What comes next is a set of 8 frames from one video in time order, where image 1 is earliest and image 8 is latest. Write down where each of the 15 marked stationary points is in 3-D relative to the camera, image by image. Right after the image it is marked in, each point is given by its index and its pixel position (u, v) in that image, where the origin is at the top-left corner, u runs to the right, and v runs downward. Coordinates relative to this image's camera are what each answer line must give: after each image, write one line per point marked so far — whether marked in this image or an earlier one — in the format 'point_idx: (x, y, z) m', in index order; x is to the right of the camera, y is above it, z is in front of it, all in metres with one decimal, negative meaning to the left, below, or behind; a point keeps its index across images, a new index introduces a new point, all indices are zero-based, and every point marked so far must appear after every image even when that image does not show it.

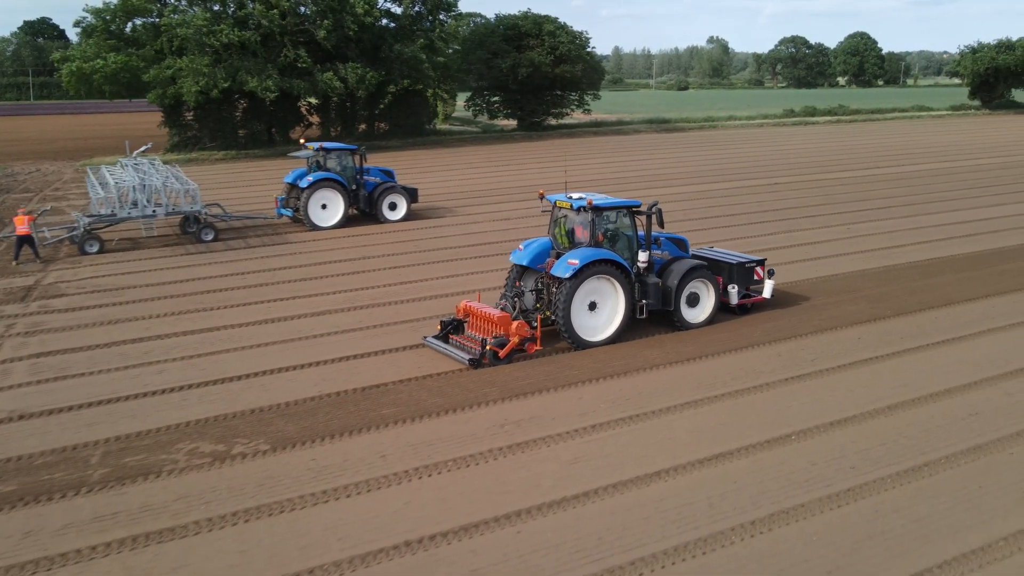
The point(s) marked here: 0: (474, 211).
0: (-0.6, +1.4, +16.9) m
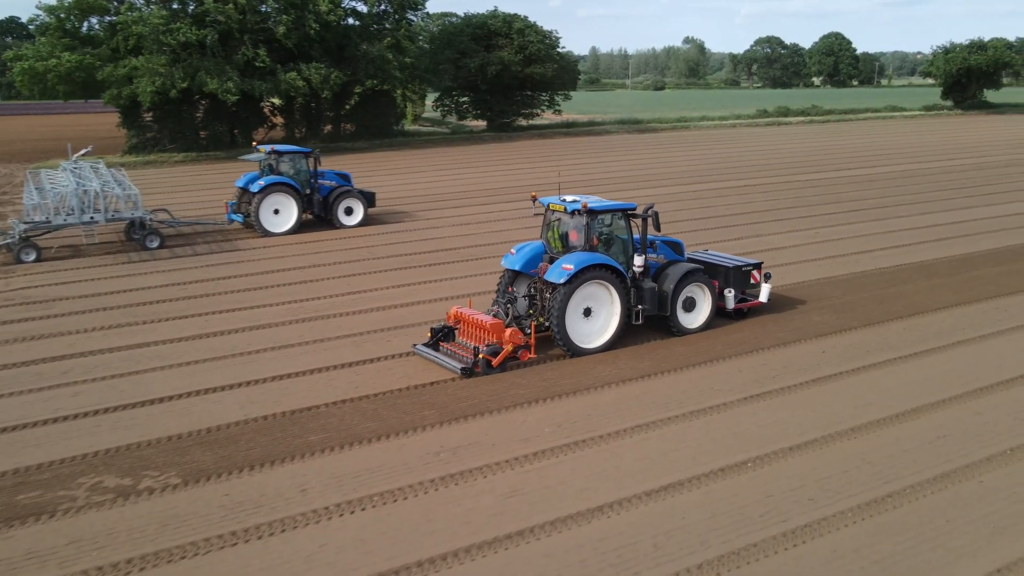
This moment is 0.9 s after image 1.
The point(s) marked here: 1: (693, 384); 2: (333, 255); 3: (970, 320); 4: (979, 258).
0: (-1.3, +1.3, +16.4) m
1: (+1.4, -0.7, +7.4) m
2: (-2.5, +0.5, +13.1) m
3: (+4.4, -0.3, +9.1) m
4: (+5.9, +0.4, +12.1) m
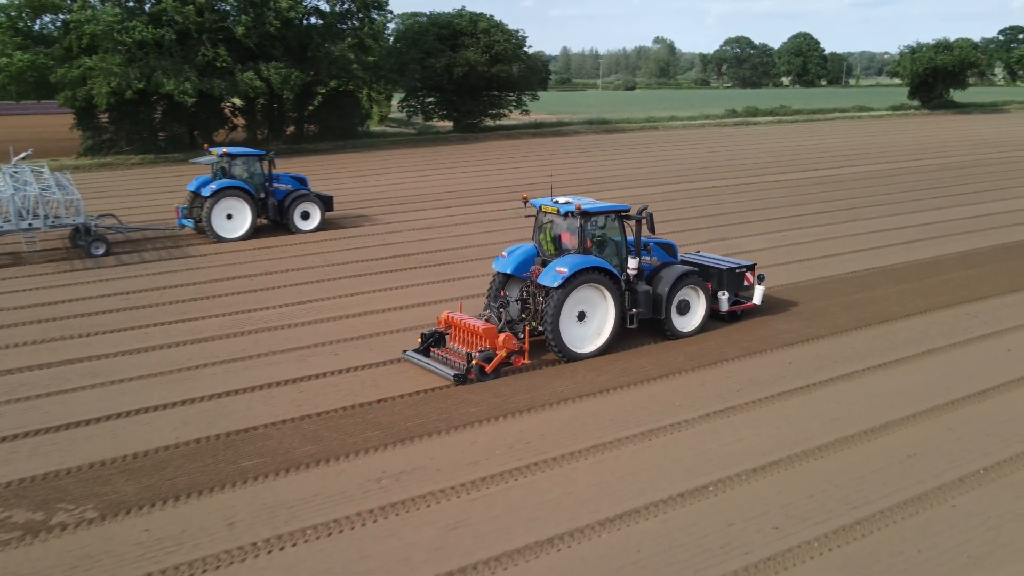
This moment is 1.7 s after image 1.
0: (-1.9, +1.2, +16.0) m
1: (+1.0, -0.8, +7.1) m
2: (-3.0, +0.4, +12.7) m
3: (+4.0, -0.4, +8.8) m
4: (+5.4, +0.3, +11.9) m
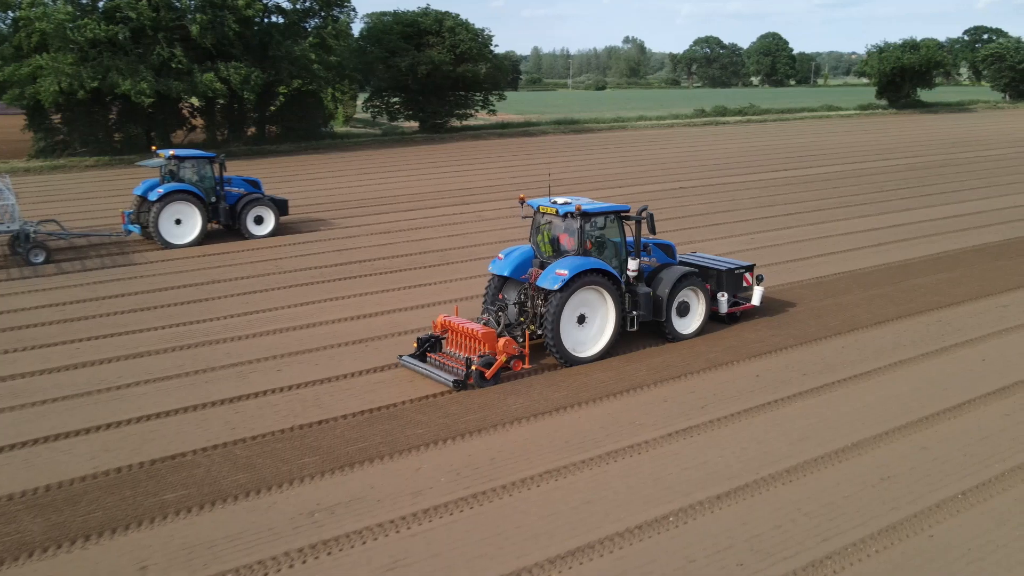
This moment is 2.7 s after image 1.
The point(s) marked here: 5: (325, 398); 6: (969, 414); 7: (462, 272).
0: (-2.5, +1.1, +15.5) m
1: (+0.7, -0.9, +6.7) m
2: (-3.5, +0.2, +12.1) m
3: (+3.6, -0.4, +8.5) m
4: (+4.9, +0.3, +11.6) m
5: (-1.4, -0.8, +7.2) m
6: (+3.1, -0.9, +6.6) m
7: (-0.5, +0.2, +11.7) m
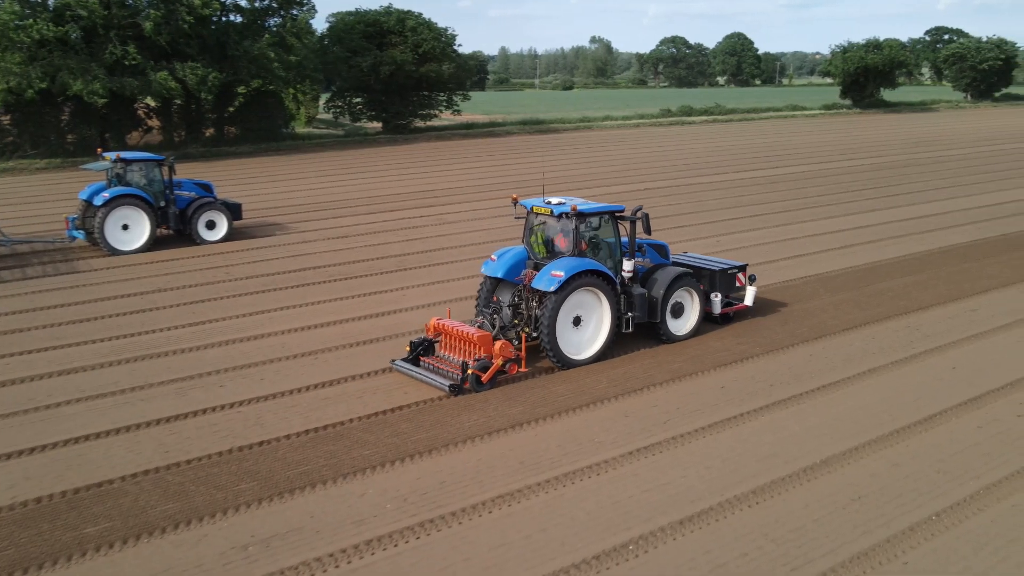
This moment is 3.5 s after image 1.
0: (-3.1, +1.0, +15.0) m
1: (+0.4, -1.0, +6.3) m
2: (-4.0, +0.1, +11.7) m
3: (+3.2, -0.5, +8.3) m
4: (+4.4, +0.2, +11.4) m
5: (-1.7, -0.9, +6.8) m
6: (+2.8, -0.9, +6.3) m
7: (-1.0, +0.1, +11.3) m
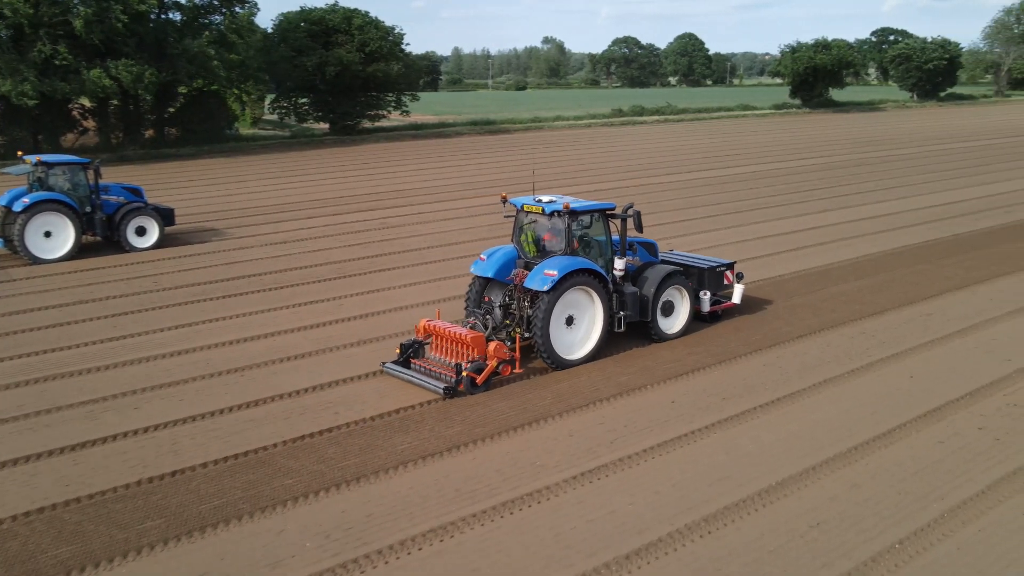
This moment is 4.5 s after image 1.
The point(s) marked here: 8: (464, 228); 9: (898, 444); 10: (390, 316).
0: (-3.9, +0.8, +14.4) m
1: (0.0, -1.0, +5.9) m
2: (-4.7, 0.0, +11.0) m
3: (+2.7, -0.5, +8.0) m
4: (+3.8, +0.2, +11.2) m
5: (-2.1, -1.0, +6.2) m
6: (+2.4, -1.0, +6.0) m
7: (-1.6, 0.0, +10.8) m
8: (-0.7, +0.9, +14.7) m
9: (+2.4, -1.0, +5.9) m
10: (-1.2, -0.3, +9.5) m
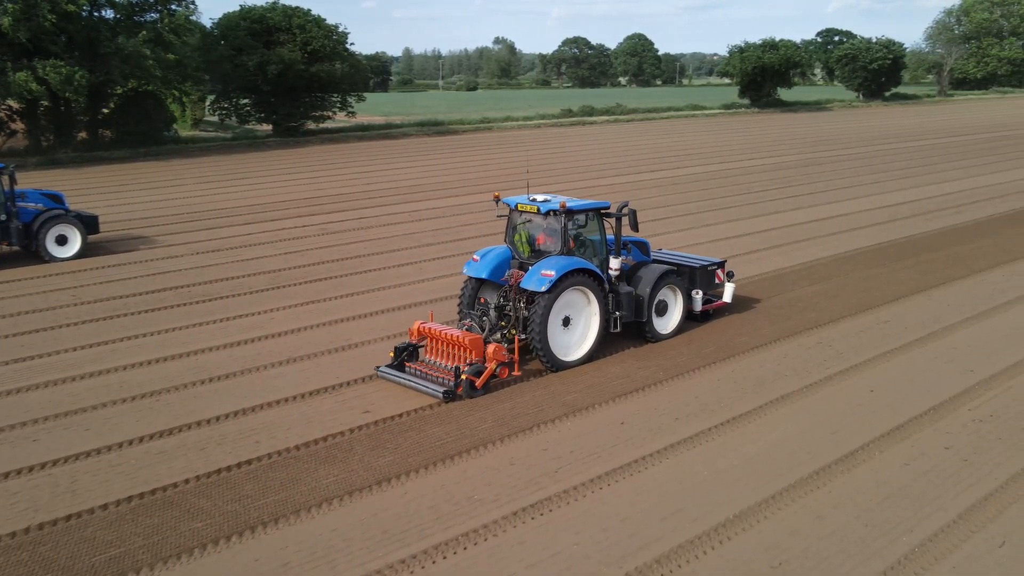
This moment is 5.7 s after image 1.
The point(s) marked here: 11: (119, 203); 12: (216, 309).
0: (-4.7, +0.7, +13.7) m
1: (-0.4, -1.1, +5.4) m
2: (-5.3, -0.1, +10.3) m
3: (+2.2, -0.6, +7.6) m
4: (+3.2, +0.2, +10.8) m
5: (-2.5, -1.1, +5.6) m
6: (+2.1, -1.0, +5.6) m
7: (-2.3, -0.1, +10.2) m
8: (-1.5, +0.8, +14.2) m
9: (+2.0, -1.0, +5.5) m
10: (-1.7, -0.4, +8.9) m
11: (-7.1, +1.5, +17.3) m
12: (-3.1, -0.2, +9.7) m
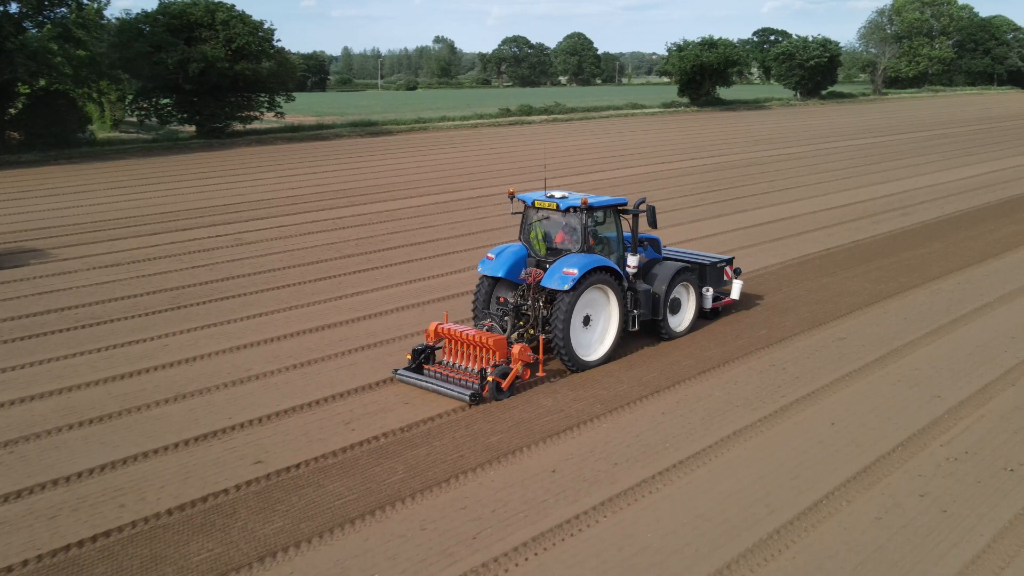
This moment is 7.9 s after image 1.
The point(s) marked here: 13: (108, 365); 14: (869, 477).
0: (-5.6, +0.5, +12.5) m
1: (-0.8, -1.3, +4.5) m
2: (-6.0, -0.4, +9.1) m
3: (+1.7, -0.7, +6.8) m
4: (+2.4, 0.0, +10.1) m
5: (-2.9, -1.3, +4.6) m
6: (+1.6, -1.2, +4.8) m
7: (-3.0, -0.3, +9.2) m
8: (-2.5, +0.6, +13.2) m
9: (+1.6, -1.2, +4.8) m
10: (-2.4, -0.6, +7.9) m
11: (-8.3, +1.3, +15.9) m
12: (-3.8, -0.4, +8.6) m
13: (-3.3, -0.6, +7.7) m
14: (+2.0, -1.0, +5.3) m
